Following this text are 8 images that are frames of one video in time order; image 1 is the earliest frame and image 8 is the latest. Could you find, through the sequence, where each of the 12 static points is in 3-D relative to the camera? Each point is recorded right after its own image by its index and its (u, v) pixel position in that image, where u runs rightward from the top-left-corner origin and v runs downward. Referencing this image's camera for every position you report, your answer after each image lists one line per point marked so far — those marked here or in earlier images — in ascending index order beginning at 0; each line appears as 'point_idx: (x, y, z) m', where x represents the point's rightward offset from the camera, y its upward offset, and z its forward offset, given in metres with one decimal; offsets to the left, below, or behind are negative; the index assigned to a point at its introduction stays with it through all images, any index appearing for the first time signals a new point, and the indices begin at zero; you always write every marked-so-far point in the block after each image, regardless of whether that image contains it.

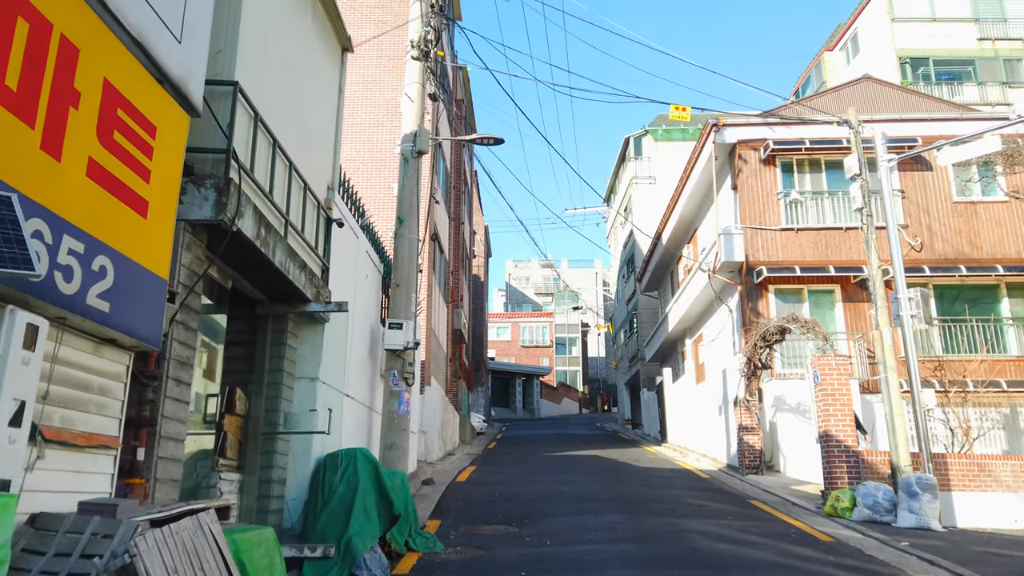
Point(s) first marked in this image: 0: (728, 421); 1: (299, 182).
0: (+5.1, -3.1, +17.4) m
1: (-2.2, +1.1, +7.5) m
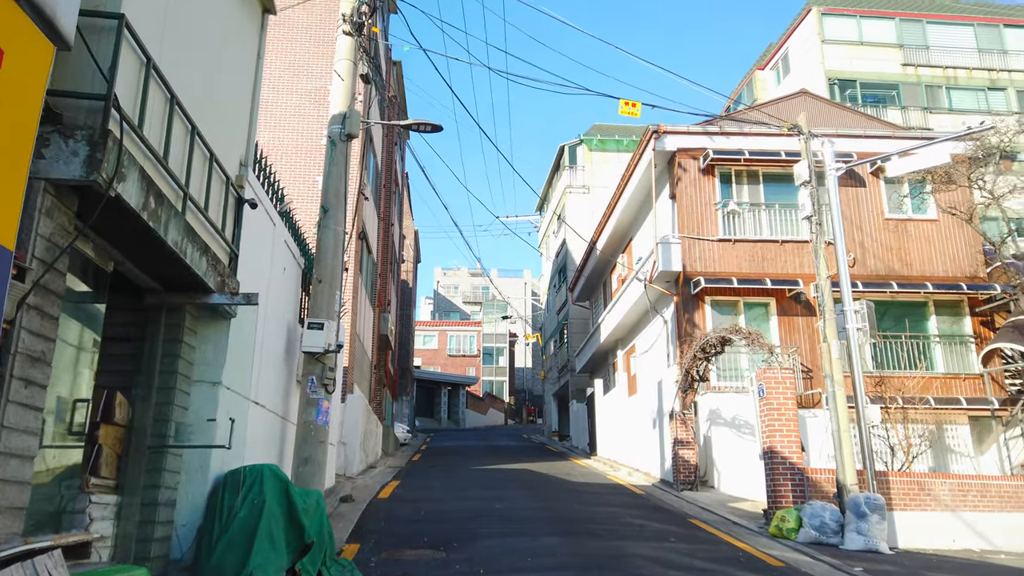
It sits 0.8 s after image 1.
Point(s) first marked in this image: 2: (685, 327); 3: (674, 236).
0: (+3.4, -3.3, +16.9) m
1: (-2.7, +1.2, +6.4) m
2: (+4.2, -0.9, +17.8) m
3: (+4.0, +1.3, +18.3) m
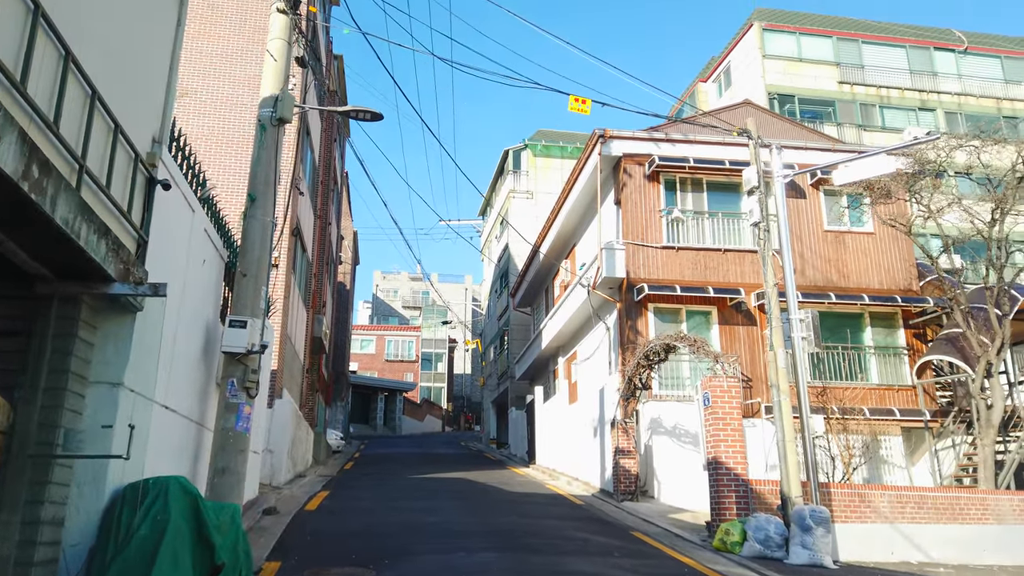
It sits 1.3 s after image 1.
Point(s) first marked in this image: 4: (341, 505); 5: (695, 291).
0: (+2.1, -3.5, +16.6) m
1: (-3.1, +1.3, +5.6) m
2: (+2.7, -1.1, +17.5) m
3: (+2.6, +1.1, +18.1) m
4: (-3.1, -3.9, +13.4) m
5: (+4.3, -0.1, +17.4) m
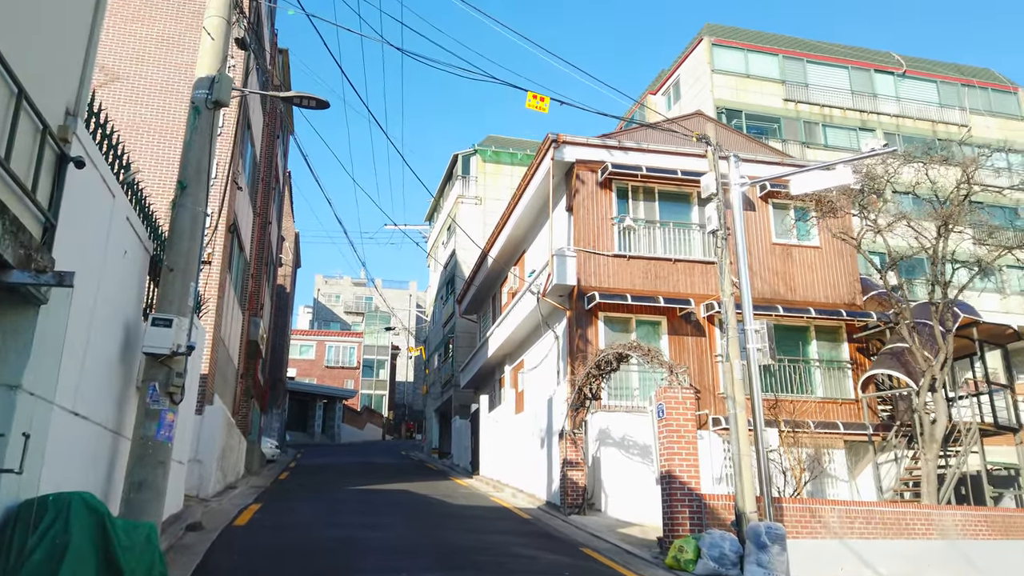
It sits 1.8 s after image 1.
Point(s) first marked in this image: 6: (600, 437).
0: (+0.8, -3.6, +16.2) m
1: (-3.3, +1.4, +4.9) m
2: (+1.5, -1.3, +17.2) m
3: (+1.4, +0.9, +17.7) m
4: (-4.1, -3.9, +12.6) m
5: (+3.1, -0.3, +17.2) m
6: (+1.8, -3.1, +15.7) m
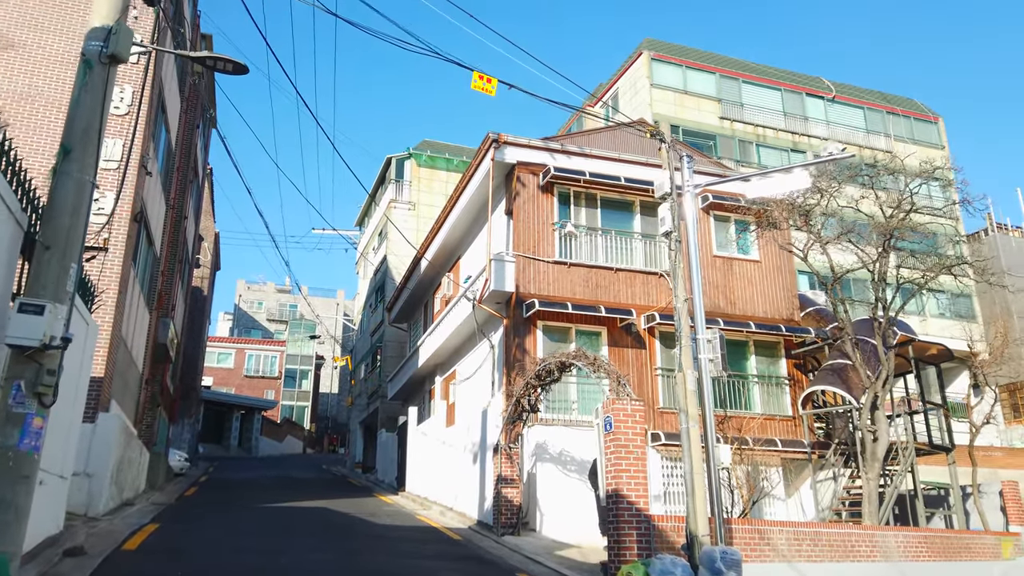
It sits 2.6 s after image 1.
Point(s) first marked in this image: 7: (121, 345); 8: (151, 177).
0: (-0.6, -3.7, +15.2) m
1: (-3.6, +1.6, +3.7) m
2: (0.0, -1.4, +16.3) m
3: (-0.1, +0.8, +16.9) m
4: (-5.1, -3.8, +11.2) m
5: (+1.7, -0.5, +16.5) m
6: (+0.5, -3.3, +14.8) m
7: (-7.8, -1.1, +14.7) m
8: (-7.7, +2.3, +15.7) m
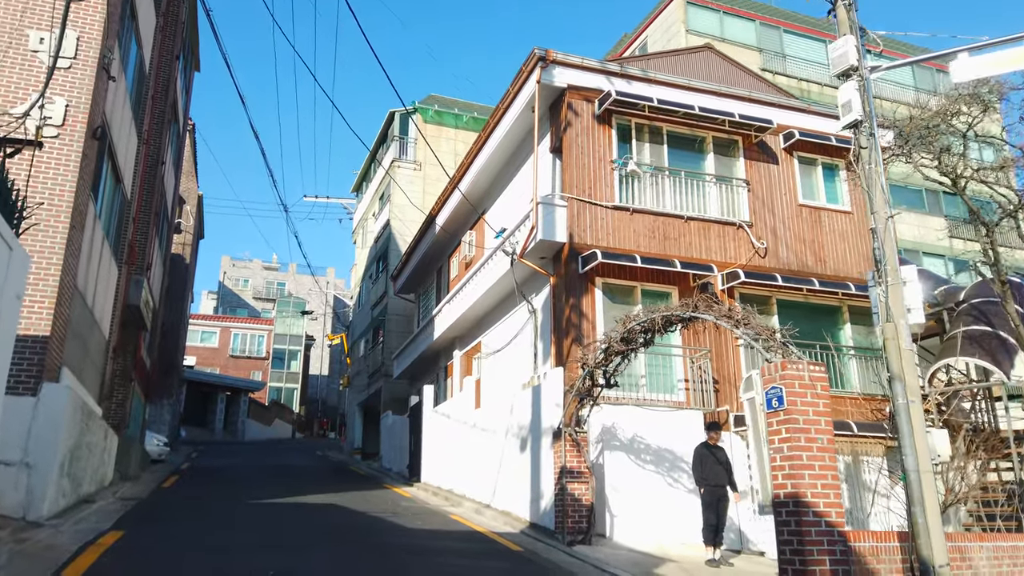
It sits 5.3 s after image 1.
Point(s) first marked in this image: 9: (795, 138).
0: (+0.4, -2.8, +12.2) m
1: (-2.3, +2.3, +0.5) m
2: (+1.0, -0.5, +13.3) m
3: (+0.9, +1.7, +13.8) m
4: (-4.1, -3.0, +8.1) m
5: (+2.6, +0.4, +13.5) m
6: (+1.5, -2.4, +11.8) m
7: (-6.8, -0.2, +11.5) m
8: (-6.6, +3.3, +12.4) m
9: (+5.9, +3.1, +15.4) m
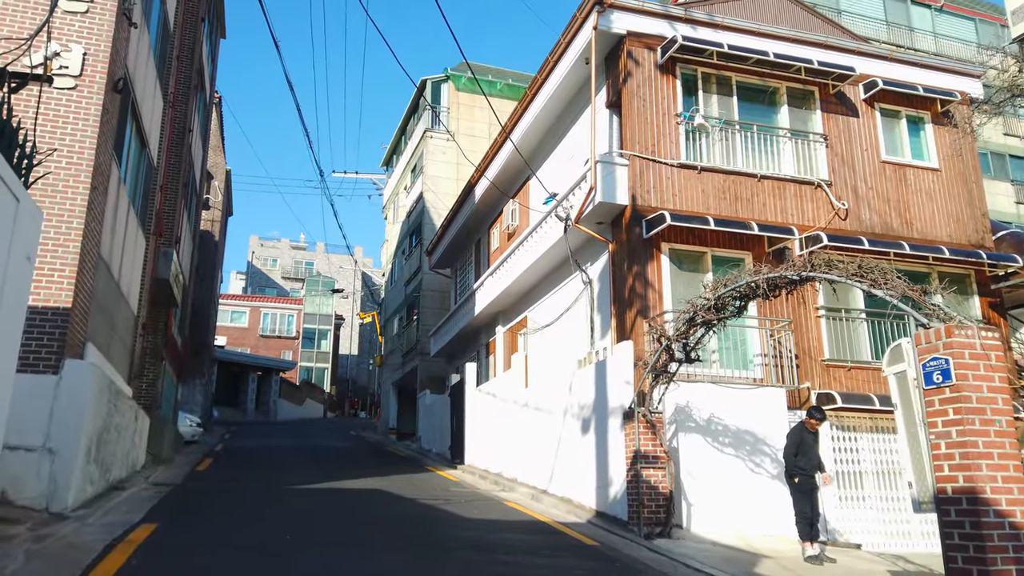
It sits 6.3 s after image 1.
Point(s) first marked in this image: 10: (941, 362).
0: (+1.3, -2.3, +11.0) m
1: (-1.8, +2.5, -0.6) m
2: (+2.0, +0.1, +12.1) m
3: (+1.8, +2.3, +12.5) m
4: (-3.3, -2.6, +7.1) m
5: (+3.6, +1.0, +12.2) m
6: (+2.4, -1.8, +10.7) m
7: (-5.9, +0.3, +10.6) m
8: (-5.7, +3.8, +11.4) m
9: (+6.9, +3.8, +14.0) m
10: (+3.1, -0.6, +5.6) m
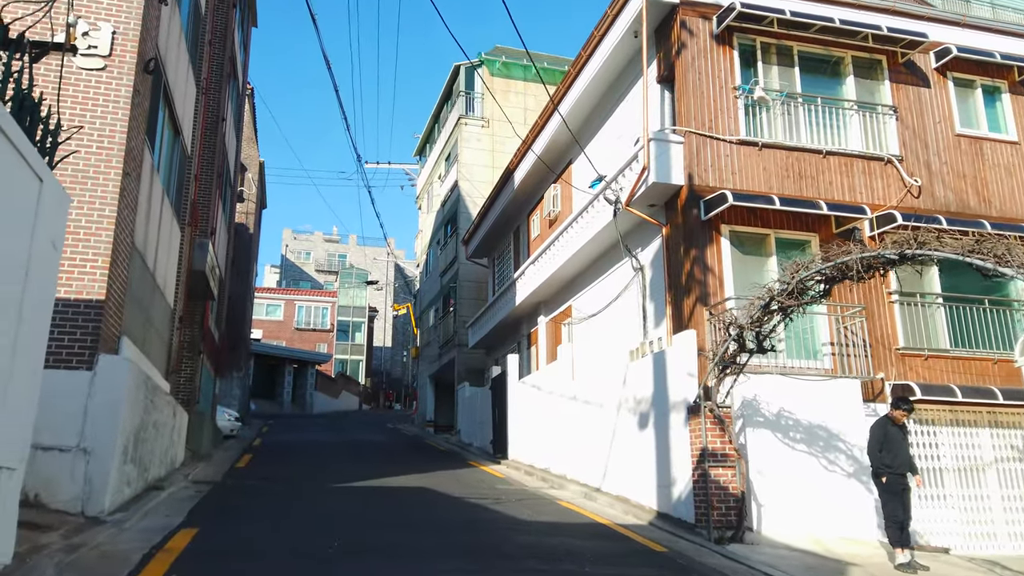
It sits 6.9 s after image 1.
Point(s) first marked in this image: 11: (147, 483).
0: (+2.1, -2.1, +10.3) m
1: (-1.6, +2.5, -1.3) m
2: (+2.8, +0.3, +11.3) m
3: (+2.6, +2.5, +11.8) m
4: (-2.7, -2.5, +6.6) m
5: (+4.4, +1.3, +11.3) m
6: (+3.1, -1.6, +9.9) m
7: (-5.1, +0.4, +10.1) m
8: (-5.0, +3.9, +10.9) m
9: (+7.7, +4.1, +12.9) m
10: (+3.6, -0.4, +4.8) m
11: (-4.9, -2.6, +9.9) m
